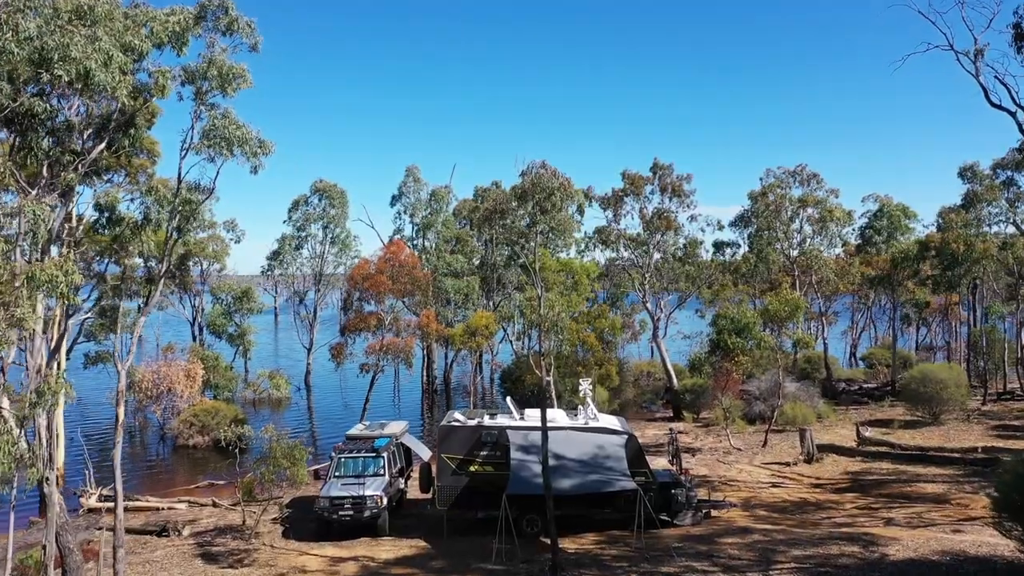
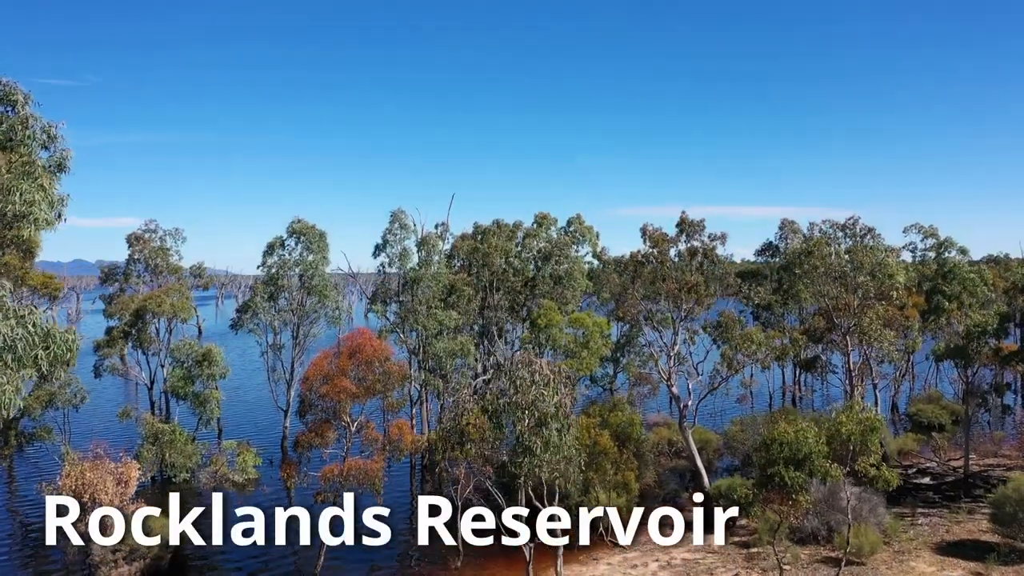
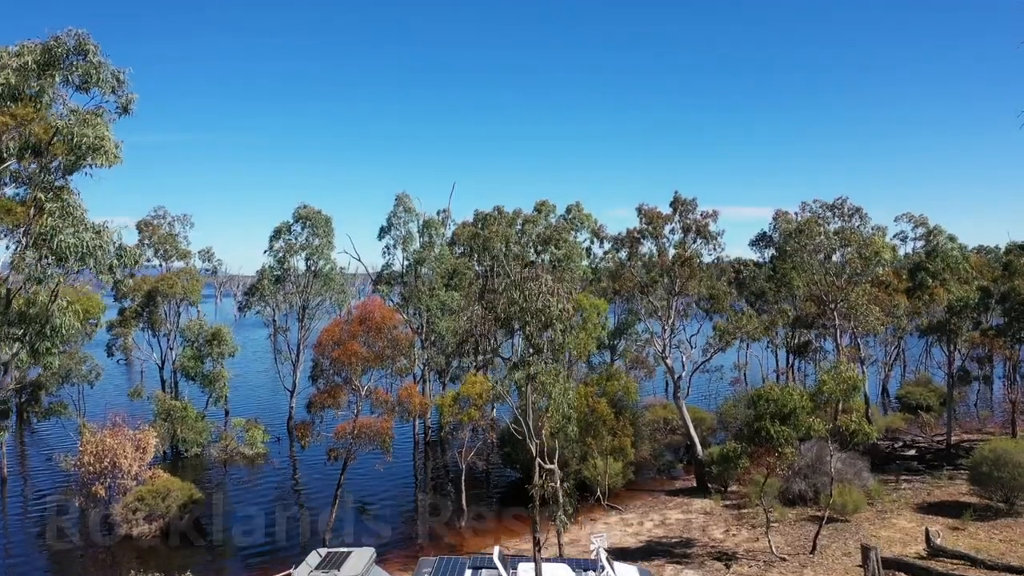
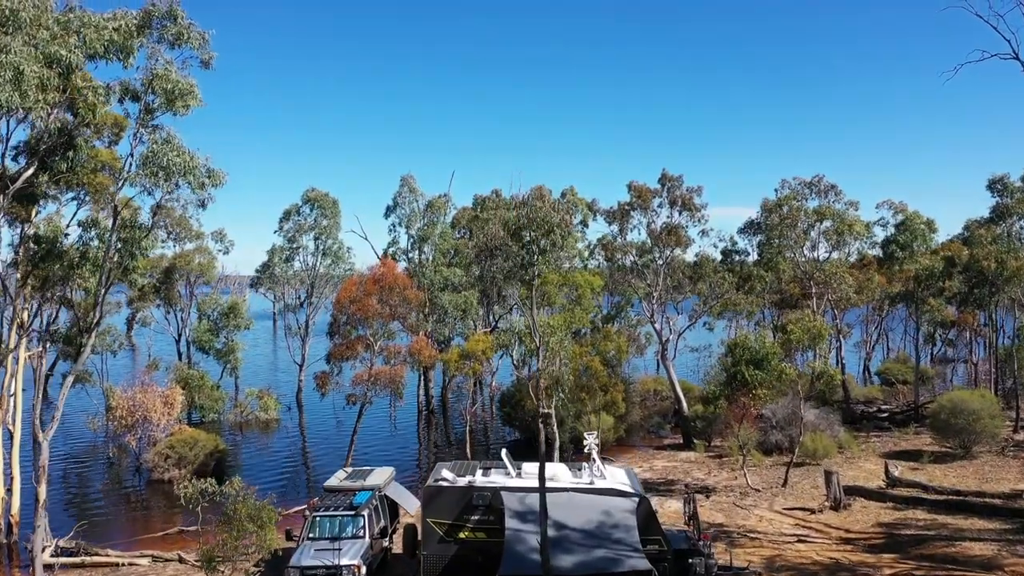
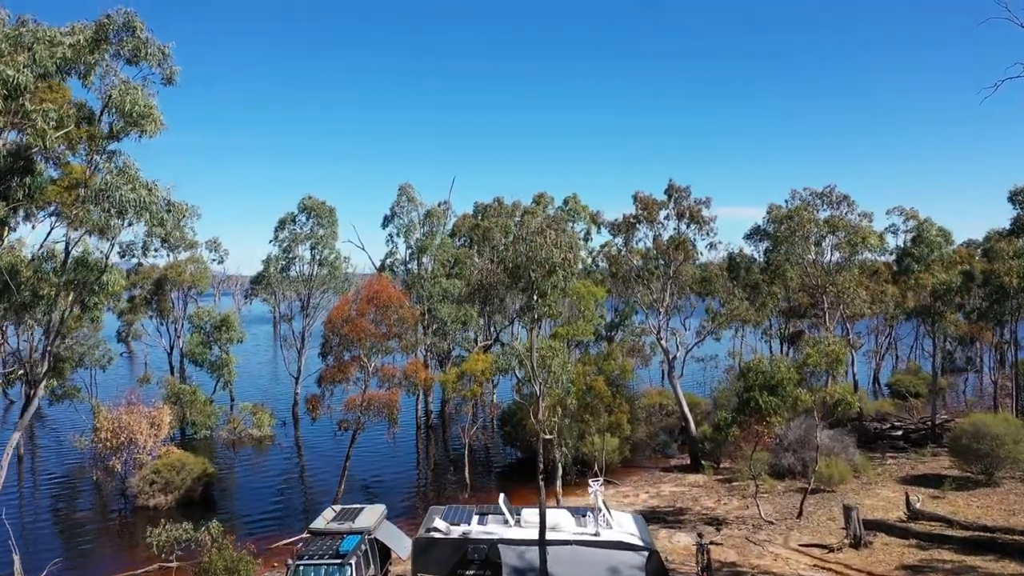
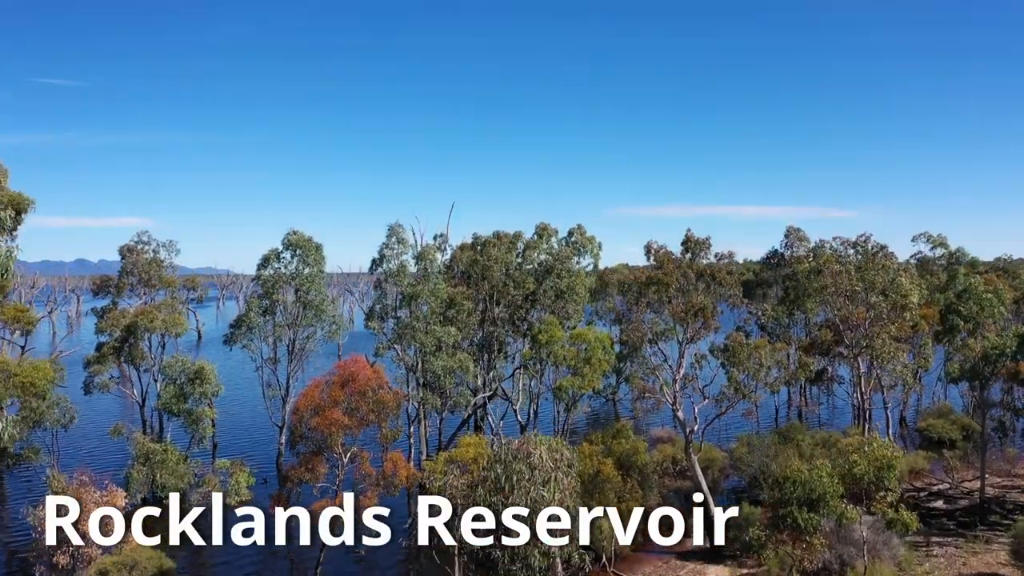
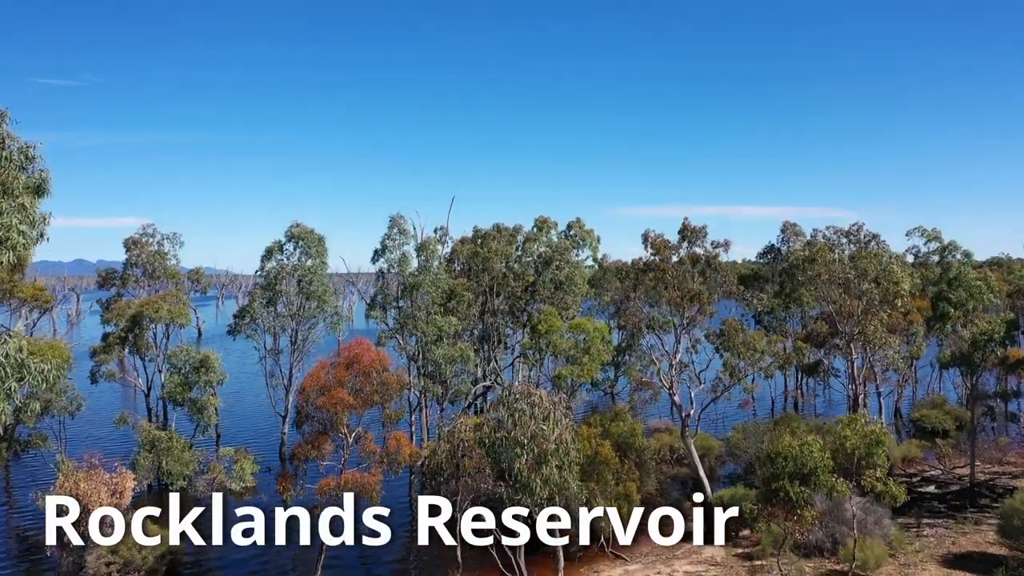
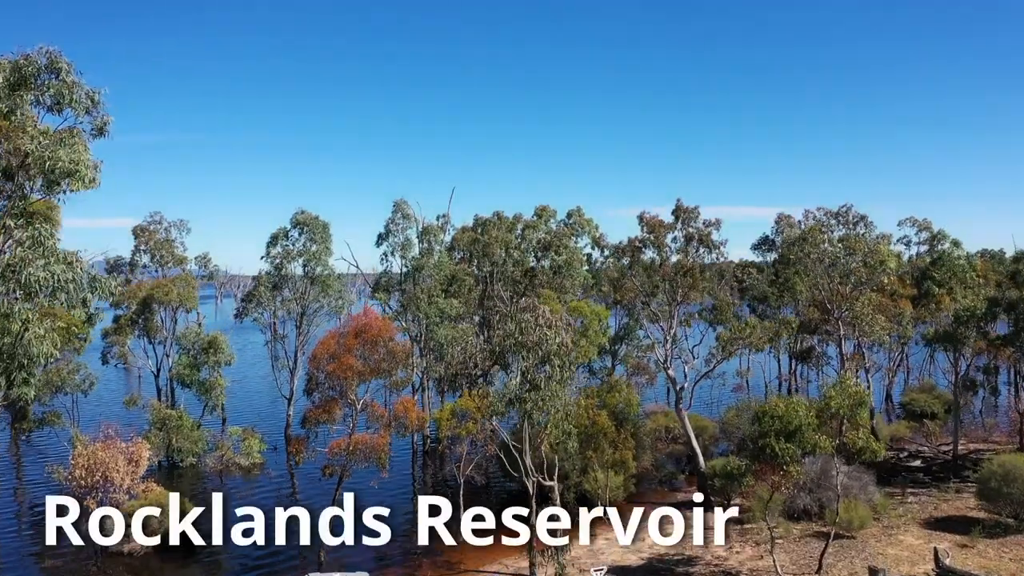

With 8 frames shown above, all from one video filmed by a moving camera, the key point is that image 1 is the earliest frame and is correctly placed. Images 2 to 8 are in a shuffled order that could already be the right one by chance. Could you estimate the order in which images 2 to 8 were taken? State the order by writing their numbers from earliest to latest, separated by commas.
4, 5, 3, 8, 2, 7, 6
